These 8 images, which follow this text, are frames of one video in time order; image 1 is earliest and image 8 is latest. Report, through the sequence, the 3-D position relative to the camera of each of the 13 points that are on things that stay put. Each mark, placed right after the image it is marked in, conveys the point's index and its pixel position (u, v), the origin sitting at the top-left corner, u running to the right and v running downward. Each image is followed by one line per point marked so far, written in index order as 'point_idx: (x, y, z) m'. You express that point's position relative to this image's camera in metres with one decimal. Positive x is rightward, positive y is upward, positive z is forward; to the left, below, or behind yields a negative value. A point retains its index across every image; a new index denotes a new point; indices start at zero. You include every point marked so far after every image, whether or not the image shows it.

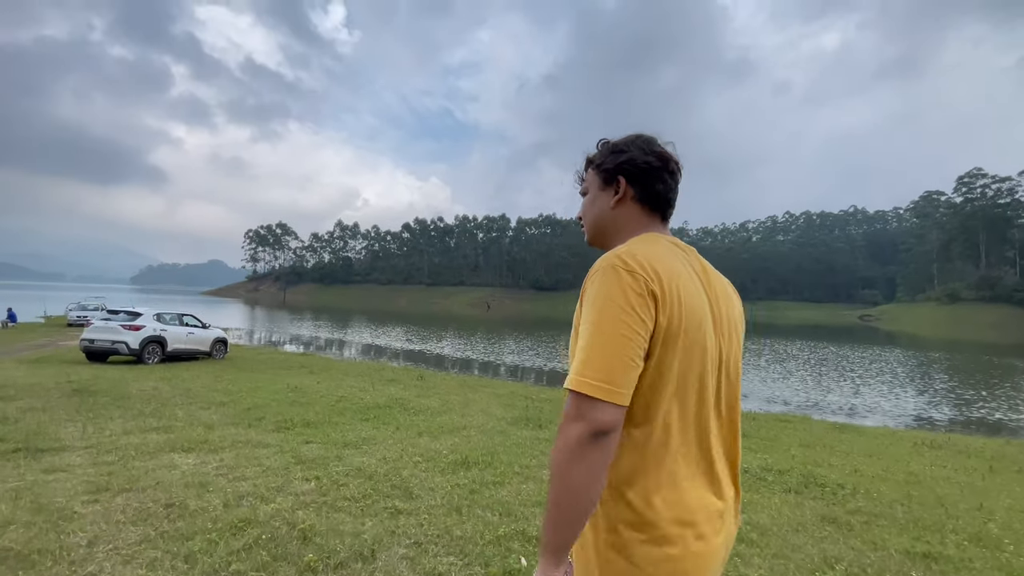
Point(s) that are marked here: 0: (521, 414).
0: (+0.2, -2.2, +10.1) m
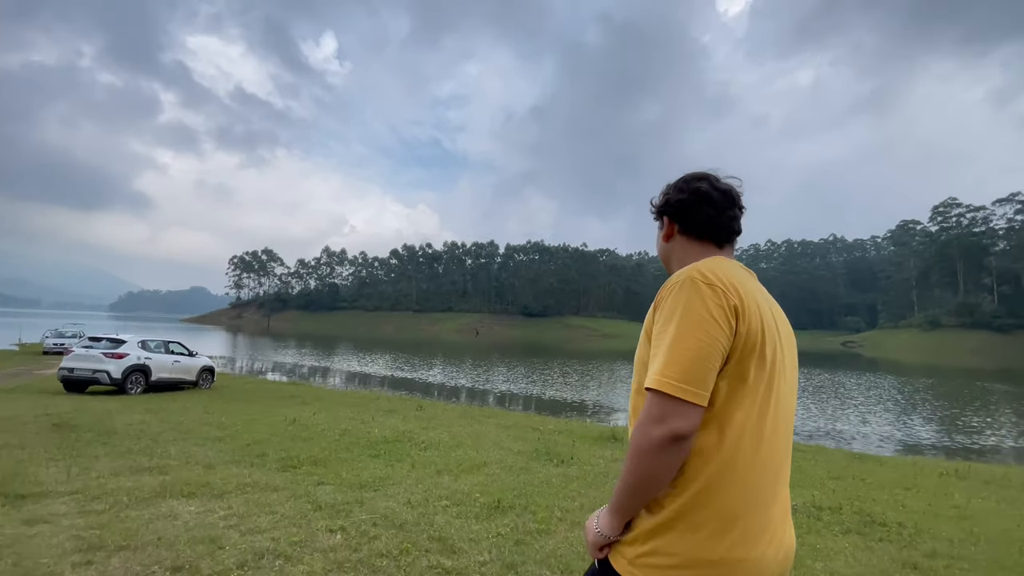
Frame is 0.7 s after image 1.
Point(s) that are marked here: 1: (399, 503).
0: (+0.5, -2.6, +9.5) m
1: (-1.0, -1.9, +5.1) m
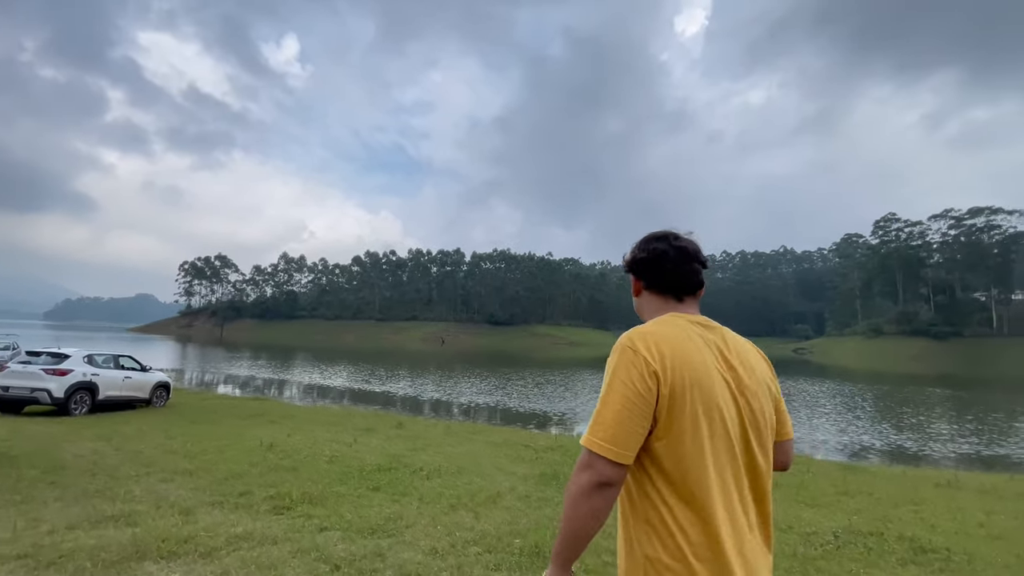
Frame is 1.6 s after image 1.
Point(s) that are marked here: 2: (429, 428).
0: (+0.5, -2.8, +8.8) m
1: (-0.7, -2.0, +4.4) m
2: (-2.0, -3.3, +13.8) m
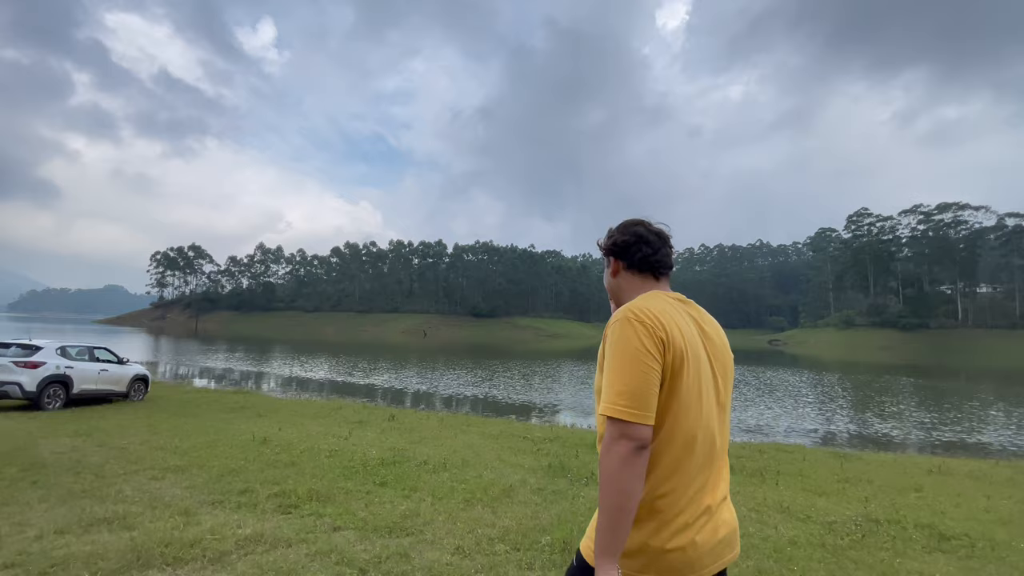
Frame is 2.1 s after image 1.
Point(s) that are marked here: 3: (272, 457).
0: (+0.5, -2.6, +8.5) m
1: (-0.4, -1.9, +4.1) m
2: (-2.1, -3.1, +13.4) m
3: (-2.9, -2.1, +7.1) m
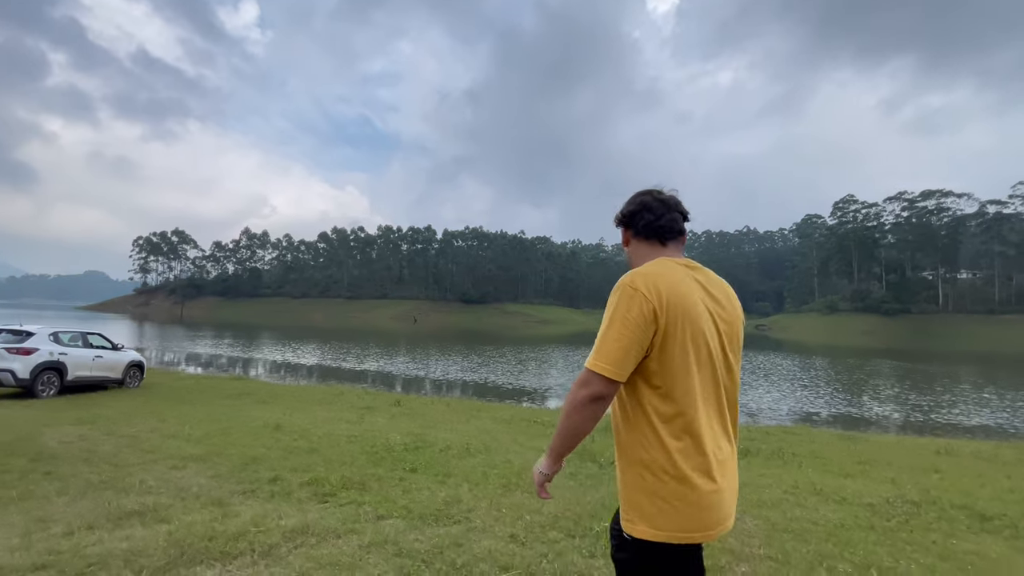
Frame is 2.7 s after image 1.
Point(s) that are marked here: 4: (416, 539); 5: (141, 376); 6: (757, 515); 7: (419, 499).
0: (+0.8, -2.3, +8.4) m
1: (-0.1, -1.7, +3.9) m
2: (-1.9, -2.7, +13.2) m
3: (-2.5, -1.8, +6.8) m
4: (-0.6, -1.6, +3.7) m
5: (-9.0, -2.1, +14.2) m
6: (+2.3, -2.0, +5.2) m
7: (-0.8, -1.7, +4.7) m
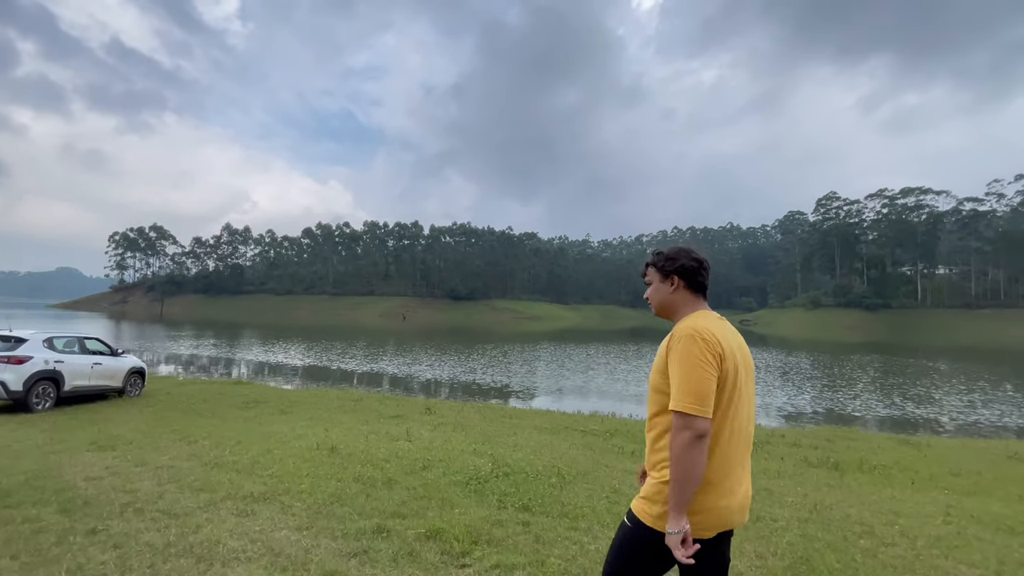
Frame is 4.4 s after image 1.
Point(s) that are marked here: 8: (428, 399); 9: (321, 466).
0: (+1.8, -2.3, +7.5) m
1: (+1.1, -1.7, +2.9) m
2: (-1.1, -2.7, +12.2) m
3: (-1.5, -1.8, +5.8) m
4: (+0.6, -1.6, +2.8) m
5: (-8.2, -2.1, +12.9) m
6: (+3.4, -2.1, +4.4) m
7: (+0.4, -1.7, +3.7) m
8: (-2.8, -3.7, +19.1) m
9: (-2.0, -1.8, +6.0) m
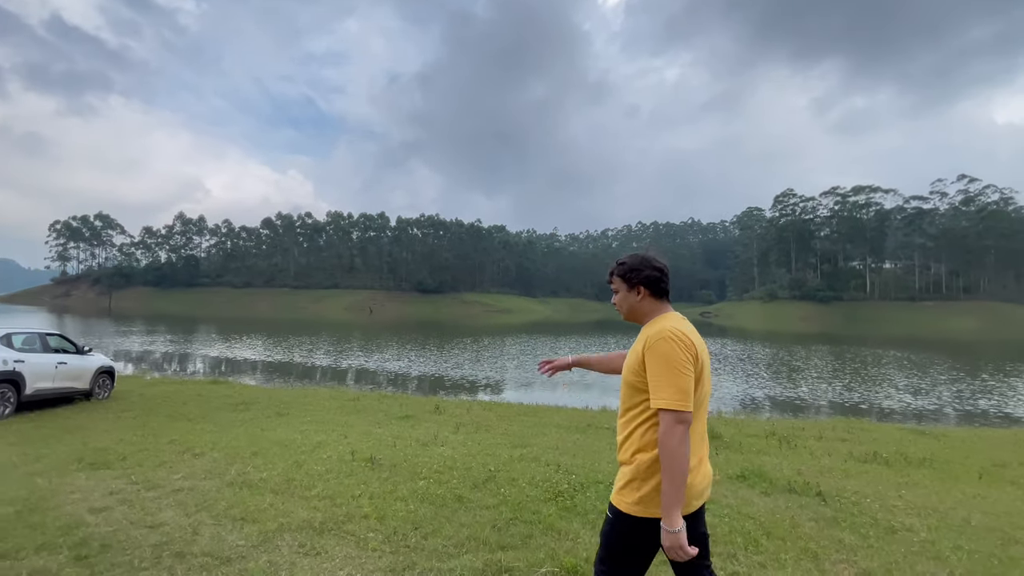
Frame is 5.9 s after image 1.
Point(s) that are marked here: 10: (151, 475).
0: (+2.4, -2.1, +6.8) m
1: (+2.0, -1.6, +2.3) m
2: (-0.8, -2.4, +11.4) m
3: (-0.7, -1.7, +4.9) m
4: (+1.5, -1.5, +2.0) m
5: (-8.0, -1.9, +11.6) m
6: (+4.2, -1.9, +3.8) m
7: (+1.3, -1.6, +3.0) m
8: (-3.0, -3.4, +18.2) m
9: (-1.3, -1.7, +5.1) m
10: (-3.2, -1.6, +5.1) m
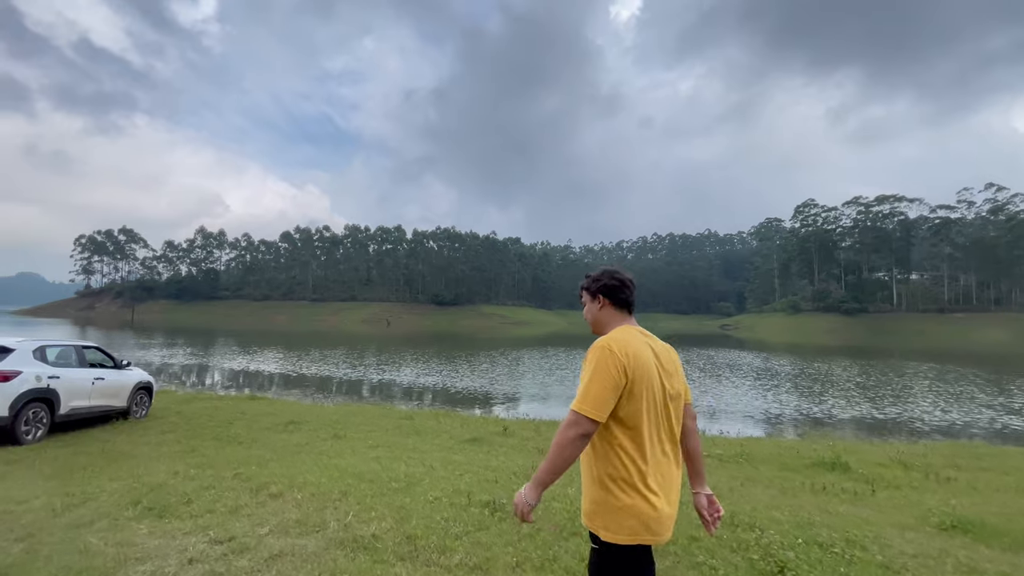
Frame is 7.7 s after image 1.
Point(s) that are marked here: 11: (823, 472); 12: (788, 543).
0: (+3.7, -2.2, +5.5) m
1: (+3.2, -1.5, +1.0) m
2: (+0.6, -2.6, +10.1) m
3: (+0.5, -1.7, +3.7) m
4: (+2.7, -1.5, +0.8) m
5: (-6.5, -2.1, +10.5) m
6: (+5.5, -1.9, +2.5) m
7: (+2.5, -1.6, +1.7) m
8: (-1.5, -3.7, +17.0) m
9: (0.0, -1.7, +3.9) m
10: (-1.9, -1.6, +3.9) m
11: (+4.4, -2.5, +7.9) m
12: (+1.6, -1.8, +4.0) m
